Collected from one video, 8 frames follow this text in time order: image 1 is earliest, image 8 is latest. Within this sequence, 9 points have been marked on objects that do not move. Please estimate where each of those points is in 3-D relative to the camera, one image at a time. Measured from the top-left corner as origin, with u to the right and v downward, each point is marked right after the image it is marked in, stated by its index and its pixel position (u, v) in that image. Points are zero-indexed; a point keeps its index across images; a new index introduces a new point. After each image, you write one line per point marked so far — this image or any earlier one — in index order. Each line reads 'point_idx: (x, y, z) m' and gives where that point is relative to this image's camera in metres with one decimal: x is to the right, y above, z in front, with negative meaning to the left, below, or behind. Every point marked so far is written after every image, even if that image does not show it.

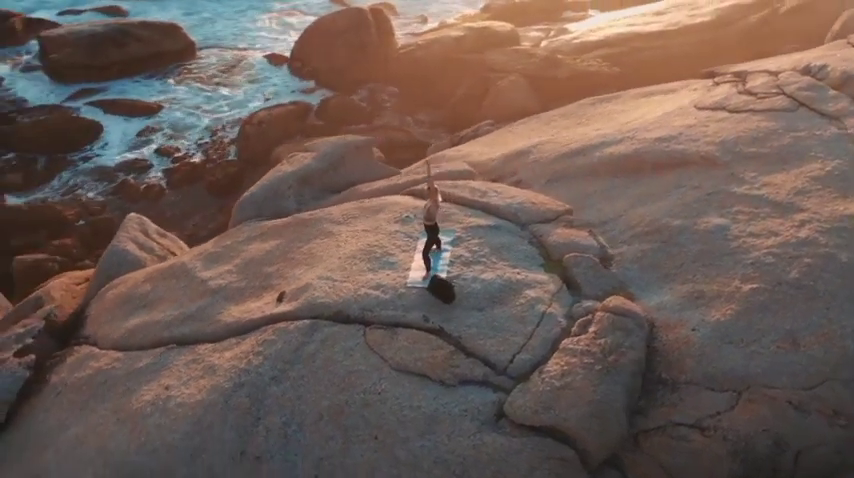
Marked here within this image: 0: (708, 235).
0: (+1.7, 0.0, +5.7) m
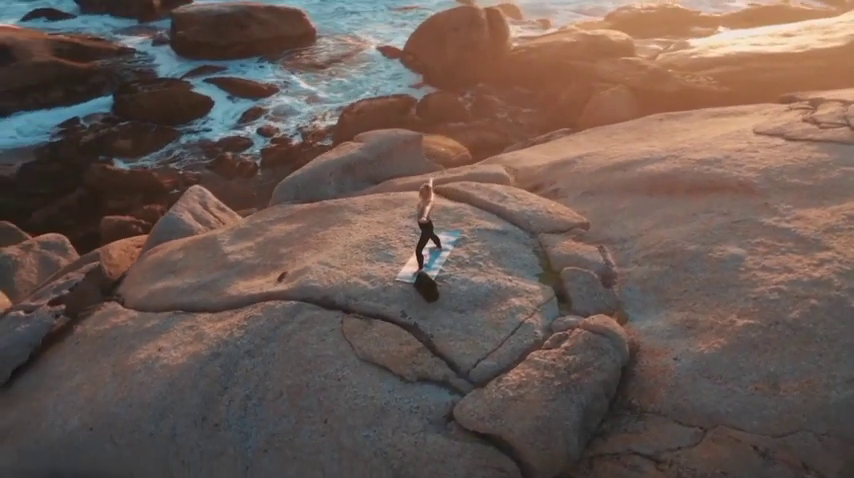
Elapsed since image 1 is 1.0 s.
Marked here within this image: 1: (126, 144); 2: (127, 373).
0: (+1.7, -0.1, +5.4) m
1: (-3.9, +1.2, +12.0) m
2: (-1.8, -0.8, +5.3) m
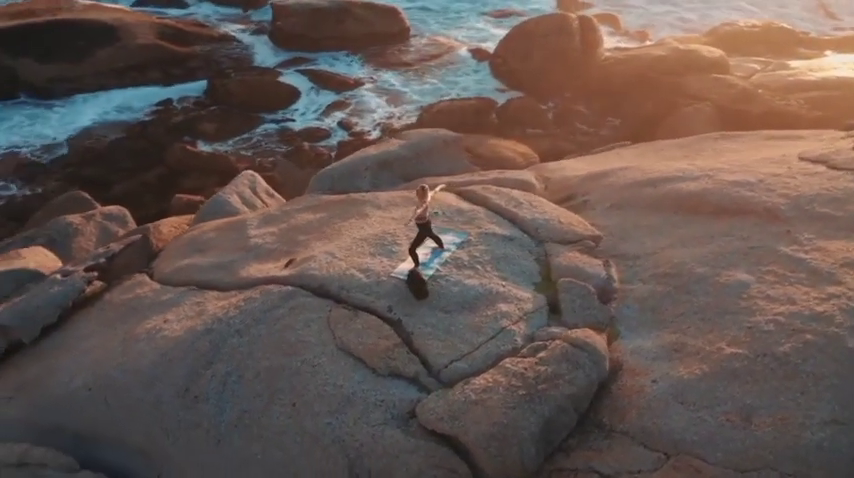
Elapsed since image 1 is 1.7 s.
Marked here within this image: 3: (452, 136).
0: (+1.7, -0.3, +5.2) m
1: (-2.9, +1.5, +12.5) m
2: (-1.8, -0.6, +5.6) m
3: (+0.2, +0.9, +7.6) m
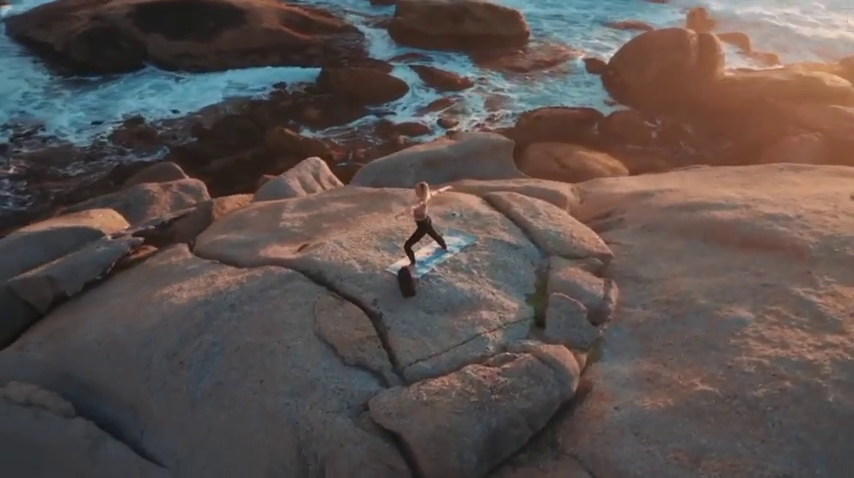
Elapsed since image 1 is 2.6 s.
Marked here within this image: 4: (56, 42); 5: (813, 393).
0: (+1.6, -0.5, +5.0) m
1: (-1.6, +1.8, +12.9) m
2: (-1.8, -0.4, +5.9) m
3: (+0.6, +0.8, +7.6) m
4: (-5.7, +3.1, +14.1) m
5: (+1.8, -0.7, +4.3) m
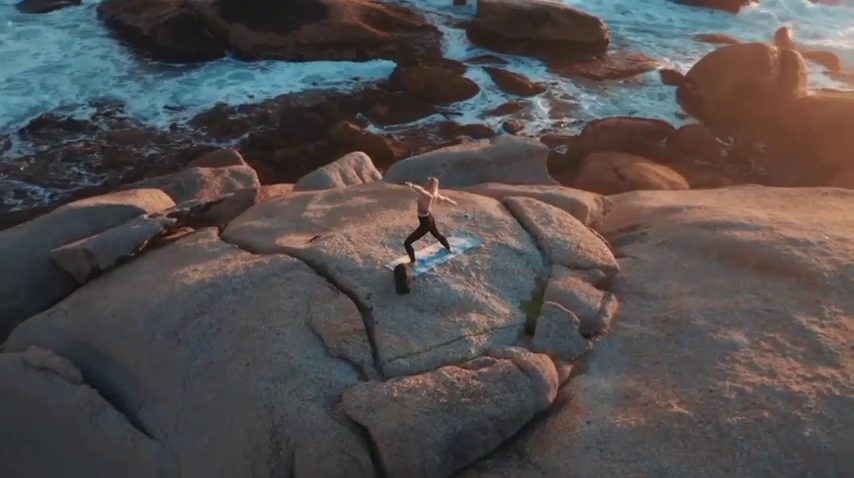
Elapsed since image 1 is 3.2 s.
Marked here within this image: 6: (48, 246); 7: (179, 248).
0: (+1.5, -0.6, +4.8) m
1: (-0.6, +1.8, +13.0) m
2: (-1.8, -0.3, +6.1) m
3: (+0.9, +0.8, +7.5) m
4: (-4.5, +3.4, +14.7) m
5: (+1.7, -0.9, +4.2) m
6: (-3.1, -0.1, +7.4) m
7: (-1.9, -0.1, +6.9) m
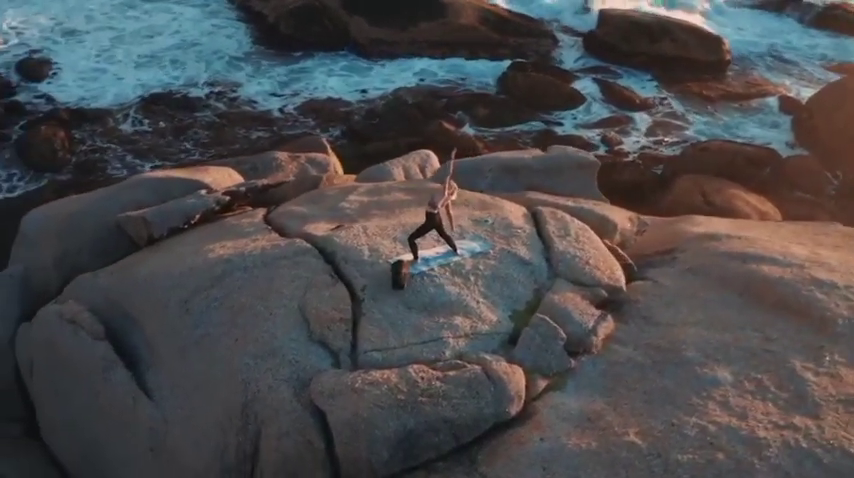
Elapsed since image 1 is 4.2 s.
0: (+1.3, -0.7, +4.6) m
1: (+0.8, +1.8, +13.0) m
2: (-1.7, -0.1, +6.4) m
3: (+1.3, +0.6, +7.3) m
4: (-2.6, +3.8, +15.3) m
5: (+1.4, -1.0, +3.9) m
6: (-2.7, +0.2, +7.9) m
7: (-1.6, +0.1, +7.2) m
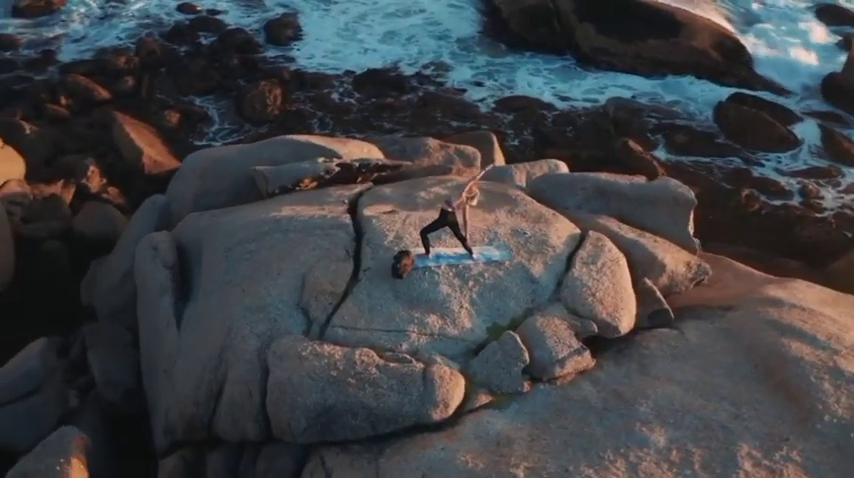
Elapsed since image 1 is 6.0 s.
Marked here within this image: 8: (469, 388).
0: (+0.9, -0.9, +4.3) m
1: (+3.4, +1.4, +12.4) m
2: (-1.2, +0.2, +6.9) m
3: (+2.0, +0.3, +6.9) m
4: (+1.3, +3.9, +15.6) m
5: (+0.7, -1.2, +3.7) m
6: (-1.6, +0.7, +8.6) m
7: (-0.9, +0.4, +7.6) m
8: (+0.2, -0.8, +4.8) m
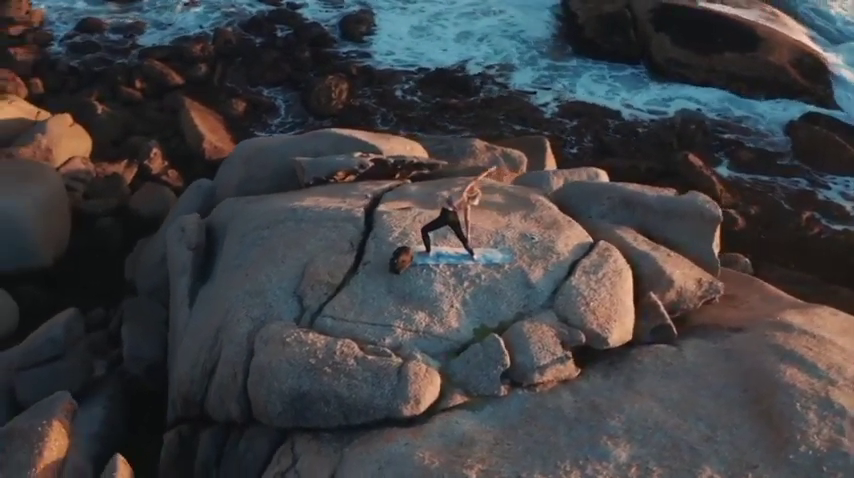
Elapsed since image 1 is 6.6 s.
0: (+0.7, -1.0, +4.2) m
1: (+4.2, +1.1, +12.1) m
2: (-1.0, +0.3, +7.1) m
3: (+2.2, +0.2, +6.7) m
4: (+2.6, +3.8, +15.4) m
5: (+0.4, -1.2, +3.6) m
6: (-1.3, +0.8, +8.8) m
7: (-0.6, +0.5, +7.7) m
8: (+0.1, -0.8, +4.8) m
